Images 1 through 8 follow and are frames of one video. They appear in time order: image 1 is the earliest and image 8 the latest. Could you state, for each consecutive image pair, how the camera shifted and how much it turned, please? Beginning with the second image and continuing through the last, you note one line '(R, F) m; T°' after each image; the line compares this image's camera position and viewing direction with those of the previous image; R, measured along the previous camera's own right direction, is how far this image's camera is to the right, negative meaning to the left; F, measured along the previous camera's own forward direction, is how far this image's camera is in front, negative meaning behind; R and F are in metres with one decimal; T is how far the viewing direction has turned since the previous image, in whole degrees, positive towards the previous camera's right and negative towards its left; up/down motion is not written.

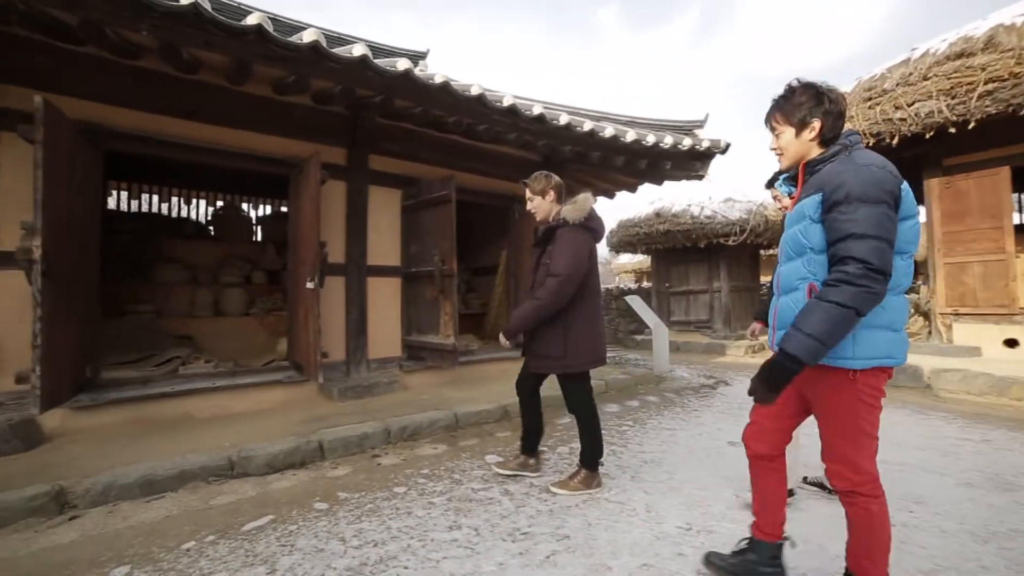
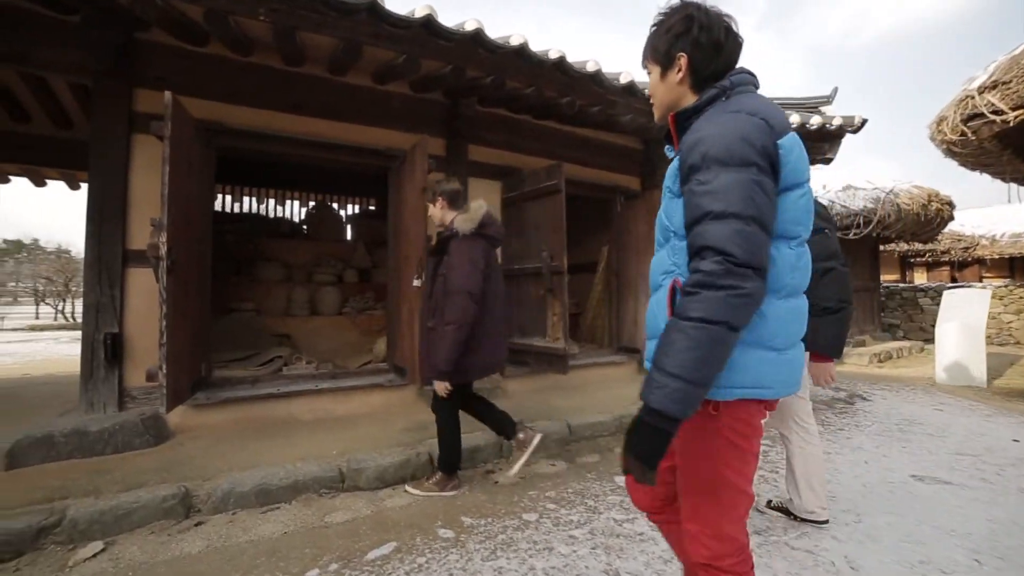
(-0.5, +0.4) m; -8°
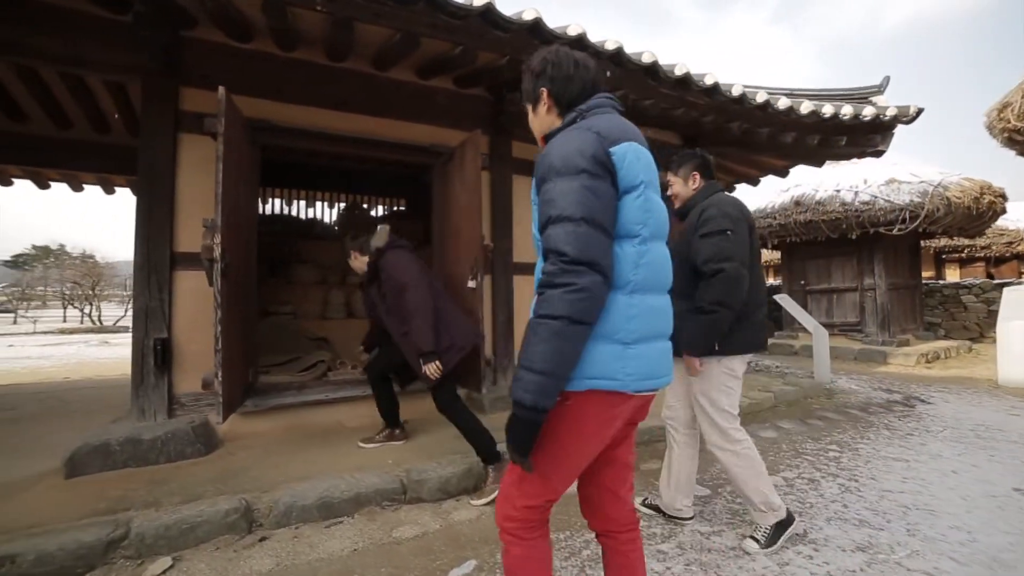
(-0.4, +0.1) m; -1°
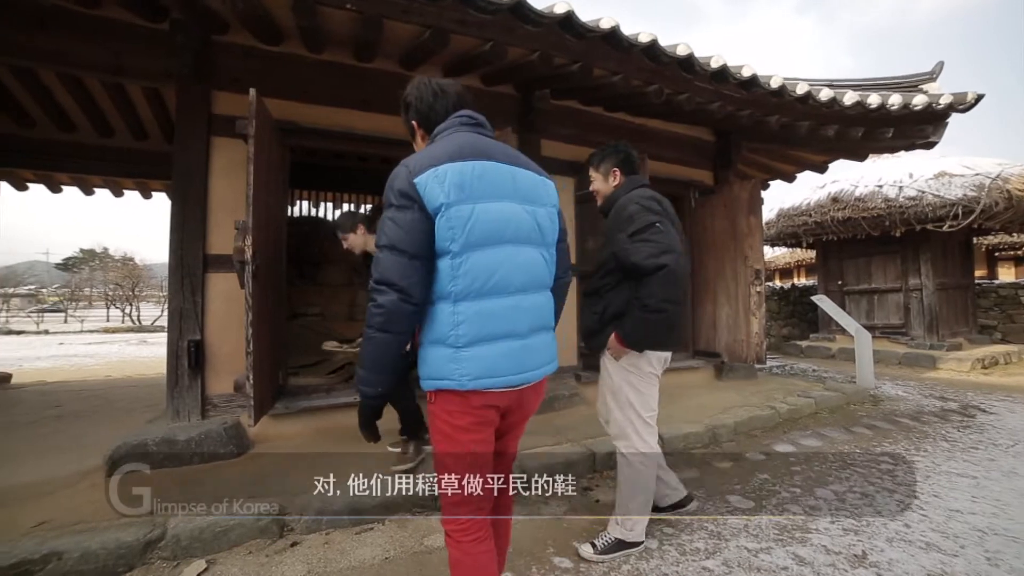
(-0.1, +0.1) m; -3°
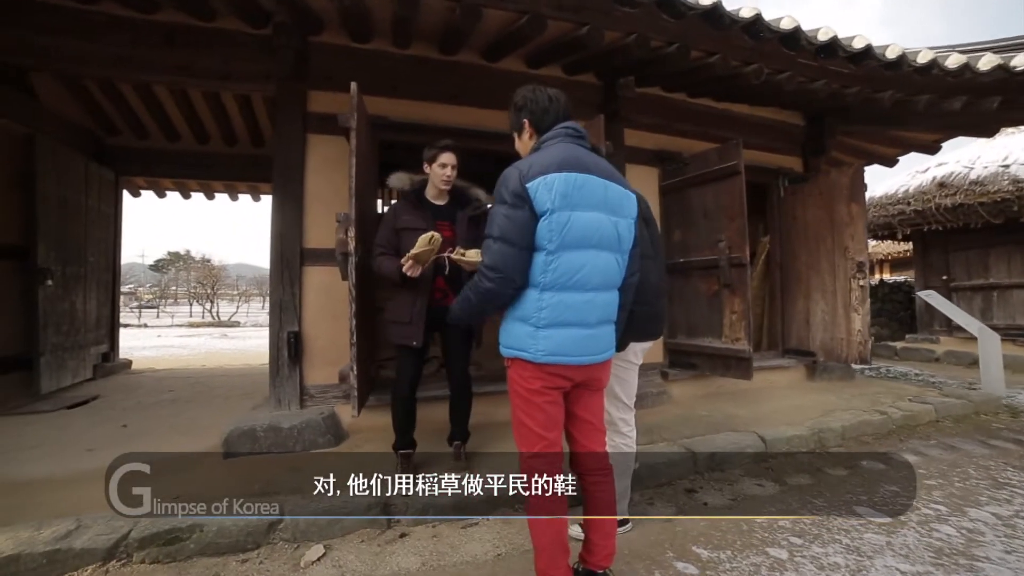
(-0.4, +0.1) m; -6°
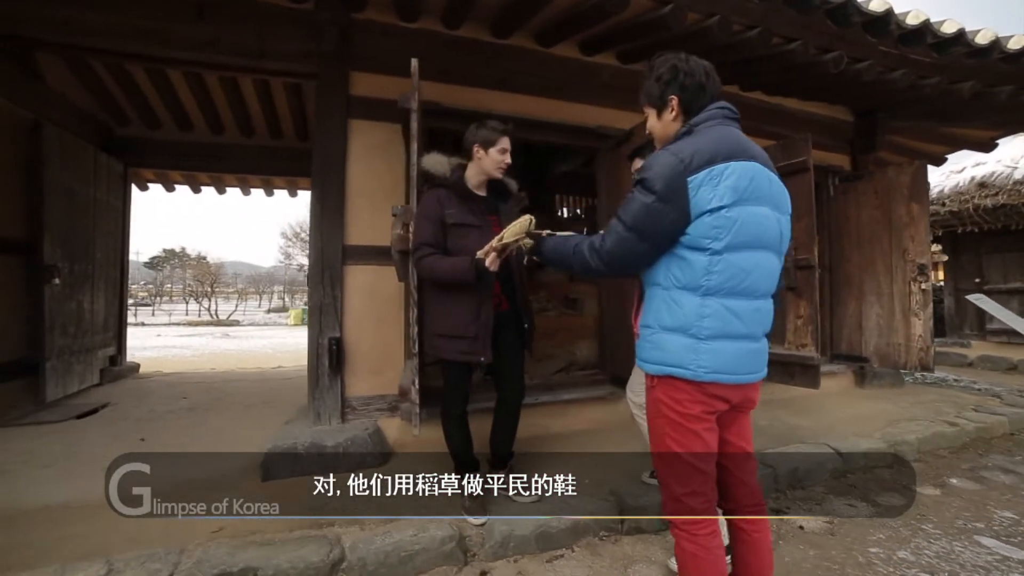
(-0.5, +0.3) m; +1°
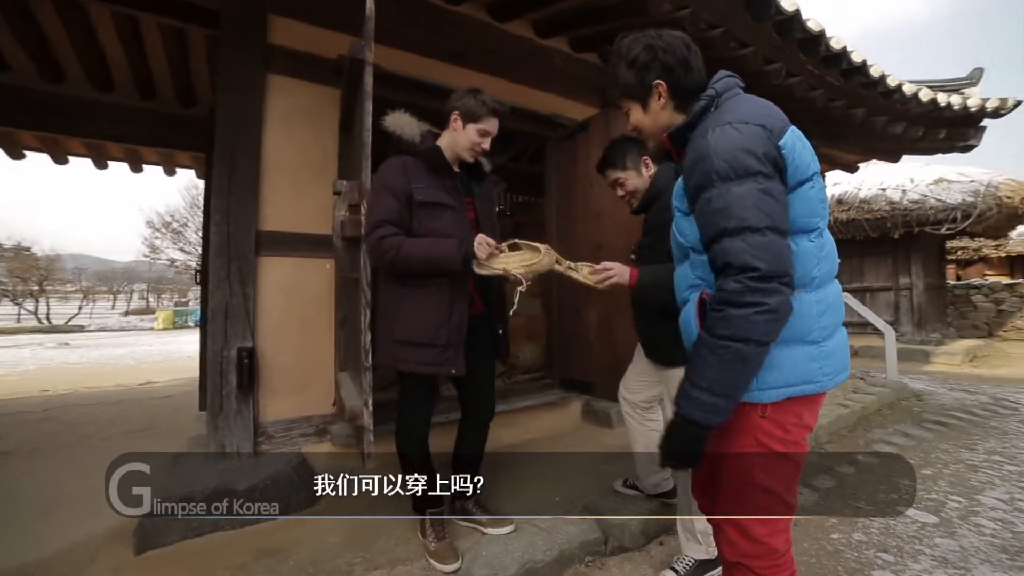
(-0.3, +0.4) m; +13°
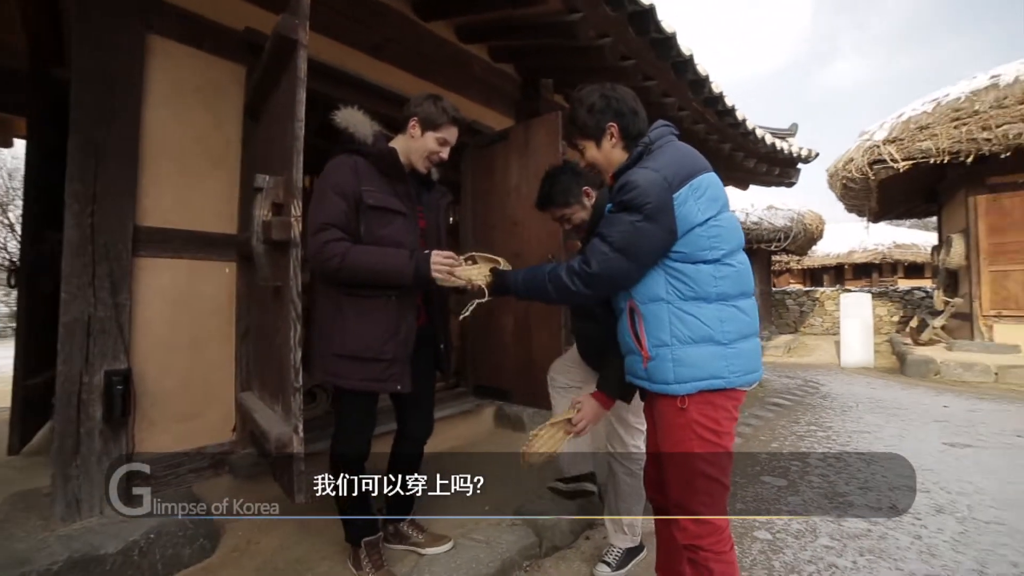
(-0.2, 0.0) m; +15°
